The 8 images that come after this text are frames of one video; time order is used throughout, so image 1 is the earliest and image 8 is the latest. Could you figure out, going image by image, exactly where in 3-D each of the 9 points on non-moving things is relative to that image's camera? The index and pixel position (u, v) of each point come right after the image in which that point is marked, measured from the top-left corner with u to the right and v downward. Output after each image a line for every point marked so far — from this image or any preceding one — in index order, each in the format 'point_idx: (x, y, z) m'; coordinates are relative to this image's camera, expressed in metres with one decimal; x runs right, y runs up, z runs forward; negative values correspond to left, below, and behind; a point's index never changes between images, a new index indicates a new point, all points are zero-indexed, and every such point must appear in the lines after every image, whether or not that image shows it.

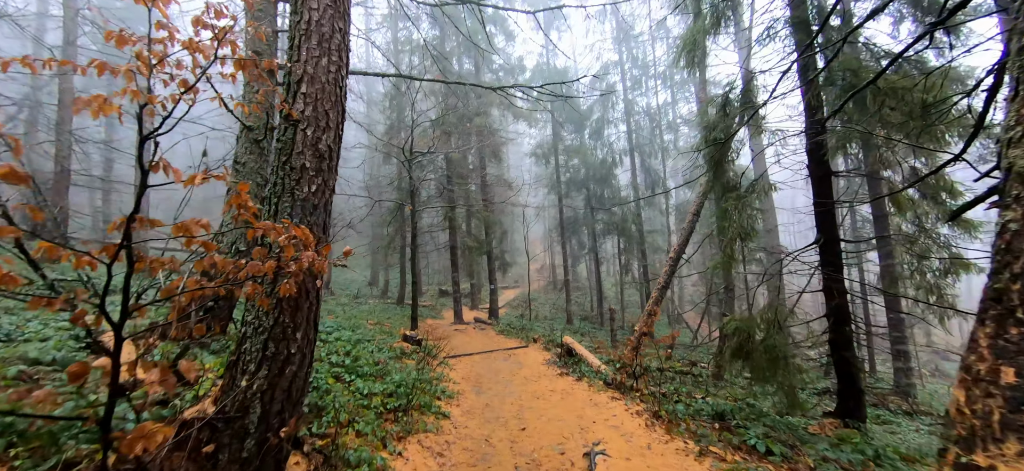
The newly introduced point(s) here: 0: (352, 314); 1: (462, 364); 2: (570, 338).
0: (-3.9, -2.0, +10.1) m
1: (-0.8, -2.2, +6.7) m
2: (+1.3, -2.4, +9.3) m
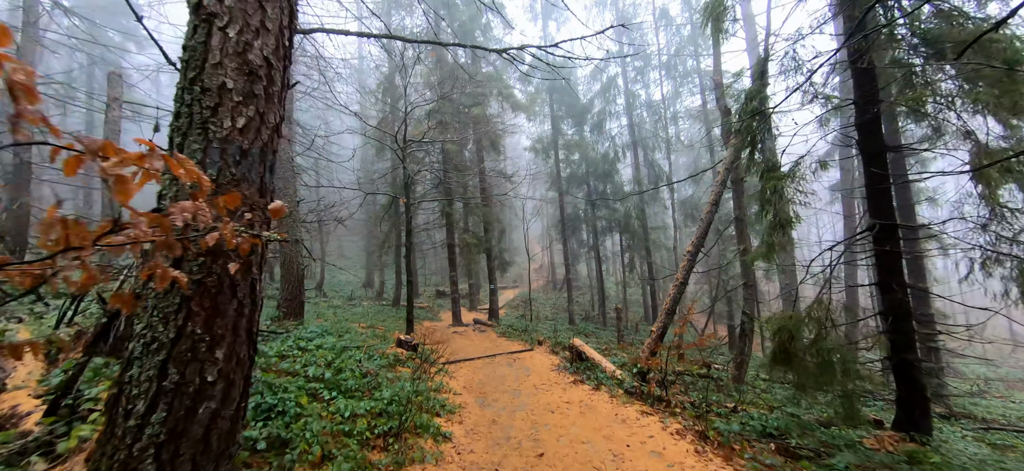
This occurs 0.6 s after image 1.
0: (-3.9, -1.9, +9.4) m
1: (-0.8, -2.1, +6.1) m
2: (+1.4, -2.3, +8.7) m
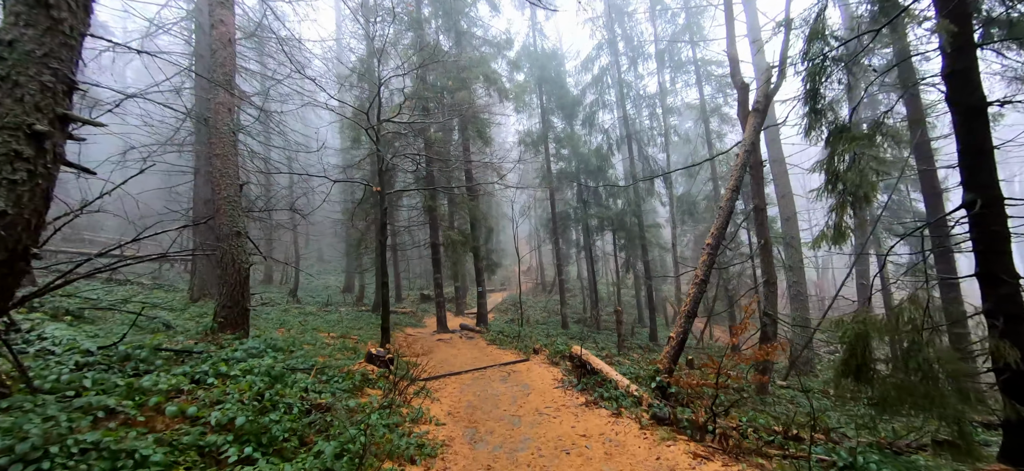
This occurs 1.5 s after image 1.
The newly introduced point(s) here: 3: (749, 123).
0: (-4.1, -1.9, +8.3) m
1: (-0.8, -2.0, +5.1) m
2: (+1.2, -2.1, +7.7) m
3: (+3.9, +1.9, +6.6) m
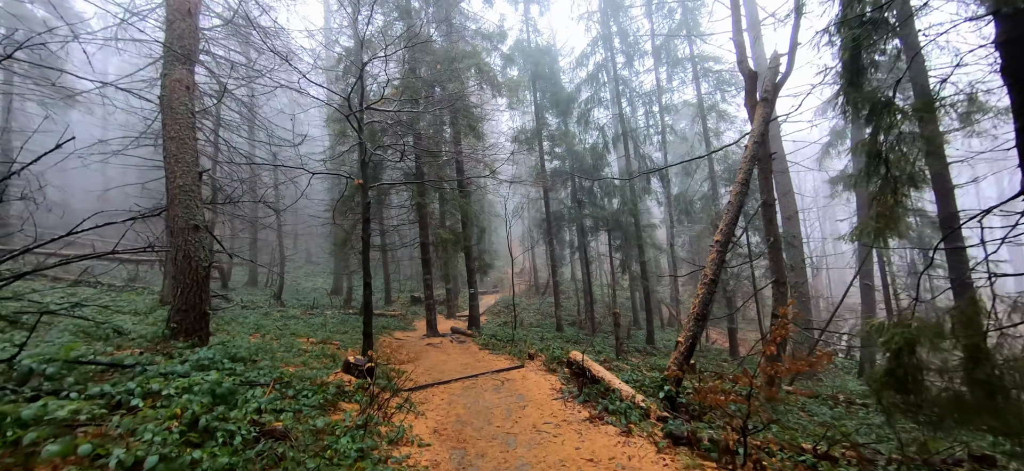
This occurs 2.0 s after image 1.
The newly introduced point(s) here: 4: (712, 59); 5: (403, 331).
0: (-4.2, -1.8, +7.8) m
1: (-0.9, -1.9, +4.6) m
2: (+1.1, -2.1, +7.3) m
3: (+3.8, +1.9, +6.3) m
4: (+6.9, +6.1, +13.9) m
5: (-3.2, -2.8, +11.8) m
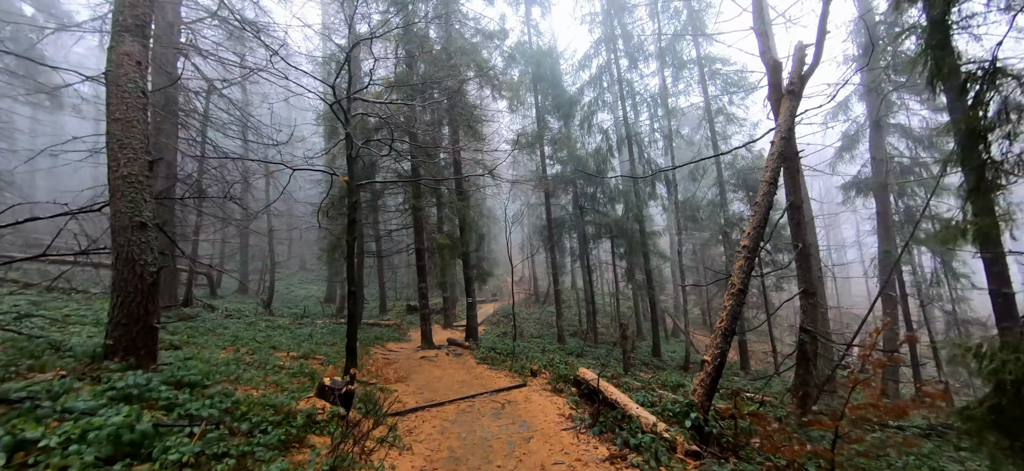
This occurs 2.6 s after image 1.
0: (-4.2, -1.9, +7.1) m
1: (-0.9, -2.0, +4.0) m
2: (+1.1, -2.2, +6.7) m
3: (+3.8, +1.8, +5.7) m
4: (+6.9, +5.8, +13.5) m
5: (-3.2, -3.0, +11.2) m
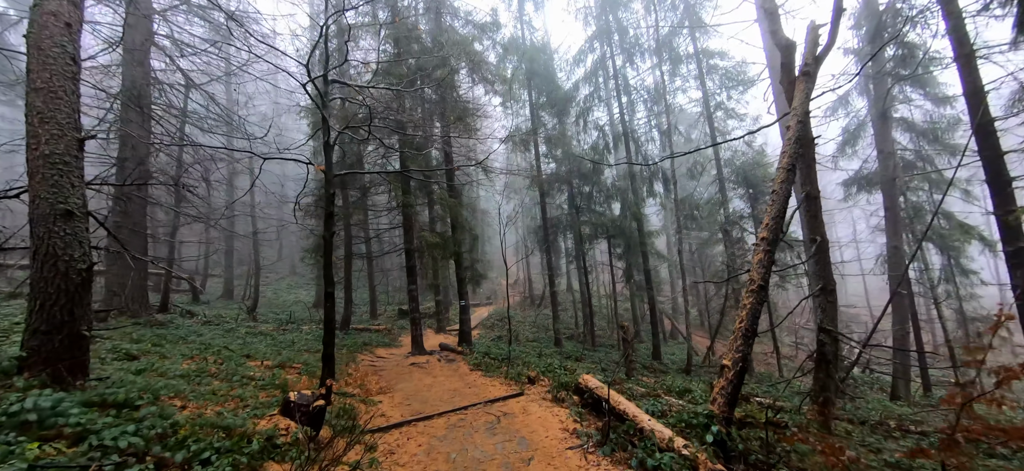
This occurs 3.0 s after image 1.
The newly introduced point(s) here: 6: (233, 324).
0: (-4.3, -1.9, +6.6) m
1: (-0.9, -1.9, +3.5) m
2: (+1.1, -2.1, +6.2) m
3: (+3.8, +1.9, +5.3) m
4: (+6.7, +5.9, +13.1) m
5: (-3.3, -3.0, +10.6) m
6: (-7.5, -2.4, +10.8) m
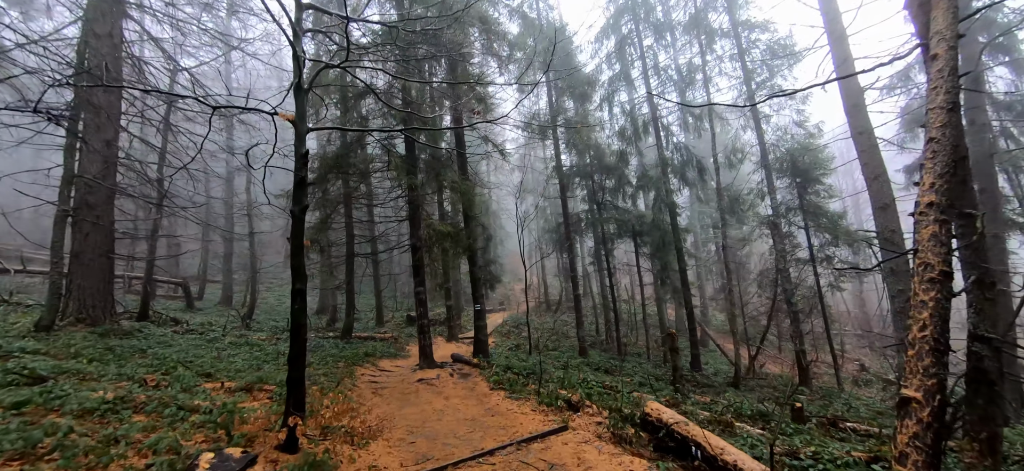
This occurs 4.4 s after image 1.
0: (-3.8, -1.7, +5.3) m
1: (-0.6, -1.7, +2.2) m
2: (+1.5, -1.9, +4.8) m
3: (+4.1, +2.2, +3.9) m
4: (+7.2, +6.1, +11.7) m
5: (-2.8, -2.9, +9.3) m
6: (-7.0, -2.3, +9.6) m
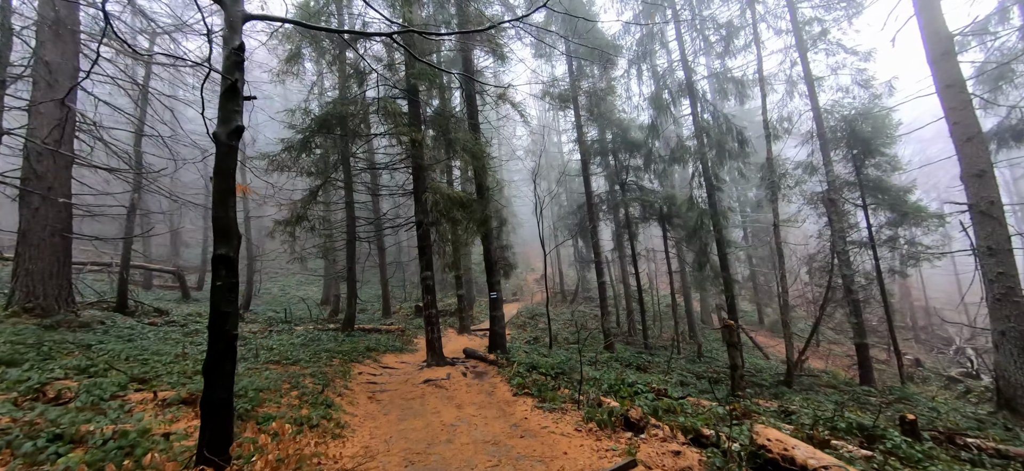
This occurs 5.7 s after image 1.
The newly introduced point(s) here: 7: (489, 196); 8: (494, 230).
0: (-3.5, -1.4, +4.3) m
1: (-0.3, -1.3, +1.0) m
2: (+1.8, -1.5, +3.6) m
3: (+4.4, +2.5, +2.6) m
4: (+7.6, +6.6, +10.2) m
5: (-2.4, -2.4, +8.3) m
6: (-6.5, -1.9, +8.6) m
7: (-0.4, +0.7, +7.3) m
8: (-0.3, +0.1, +7.3) m
